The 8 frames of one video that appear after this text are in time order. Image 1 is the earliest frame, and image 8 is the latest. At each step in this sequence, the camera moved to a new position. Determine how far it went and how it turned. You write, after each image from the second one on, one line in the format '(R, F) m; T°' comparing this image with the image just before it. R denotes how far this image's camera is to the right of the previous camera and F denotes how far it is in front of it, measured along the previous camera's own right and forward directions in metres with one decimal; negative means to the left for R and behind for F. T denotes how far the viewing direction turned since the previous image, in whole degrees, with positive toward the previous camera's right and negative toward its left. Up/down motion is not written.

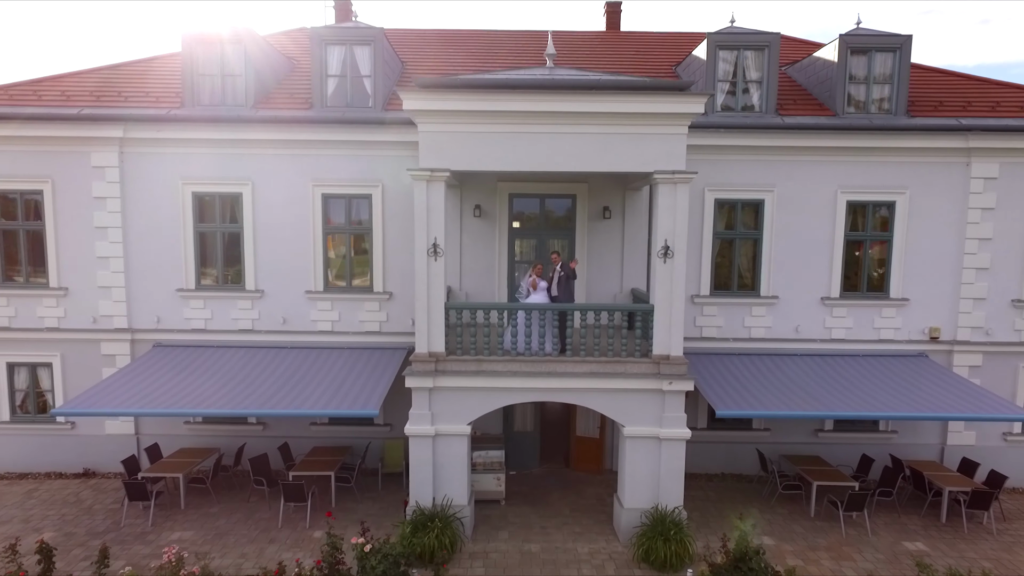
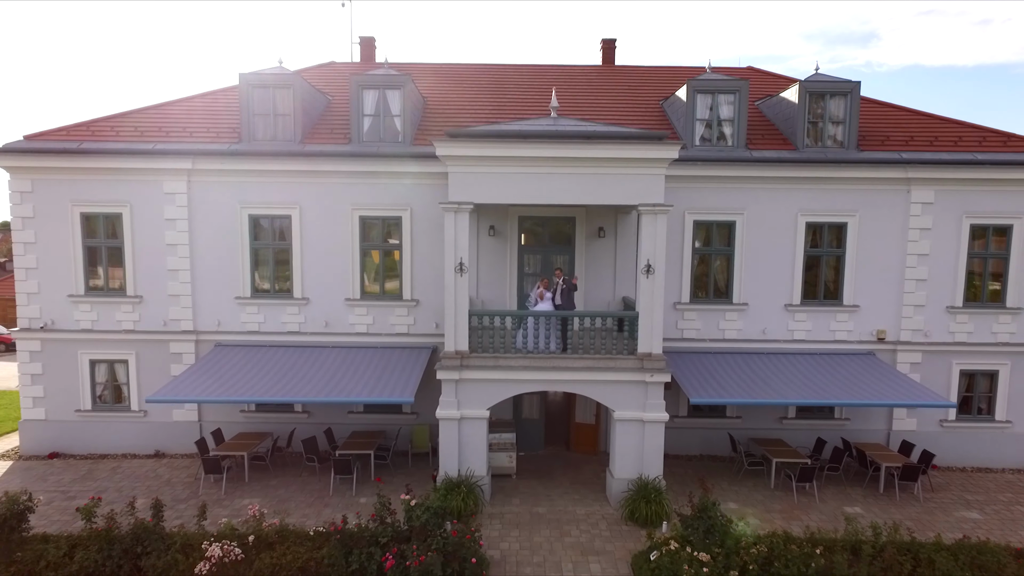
(-0.1, -1.9) m; 0°
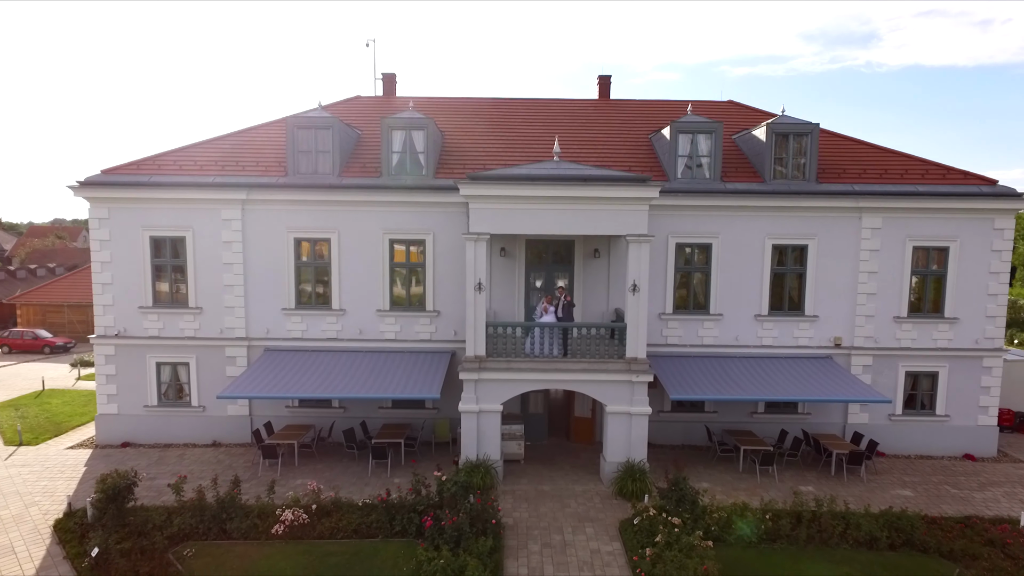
(-0.1, -2.1) m; 0°
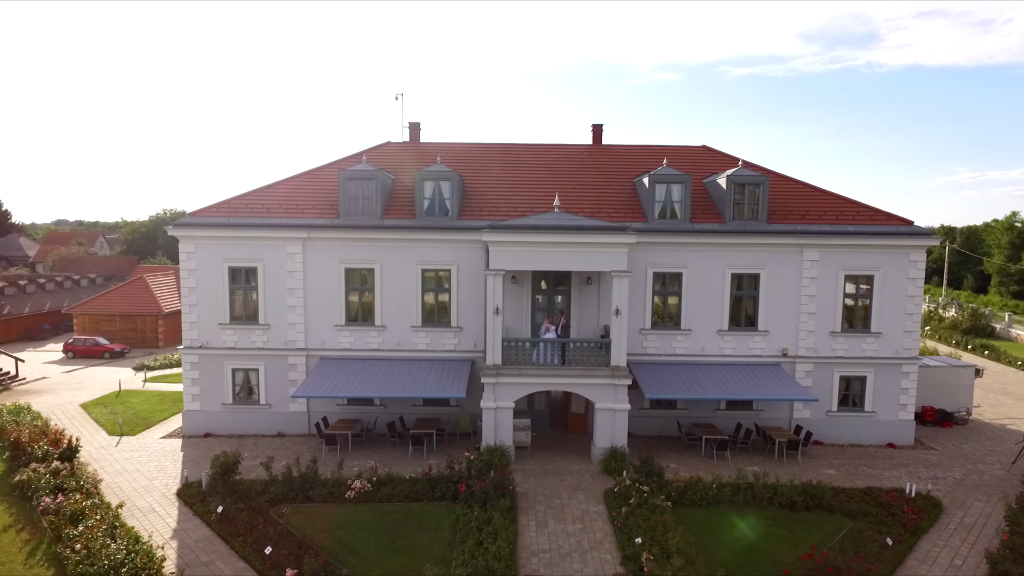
(-0.2, -3.5) m; 0°
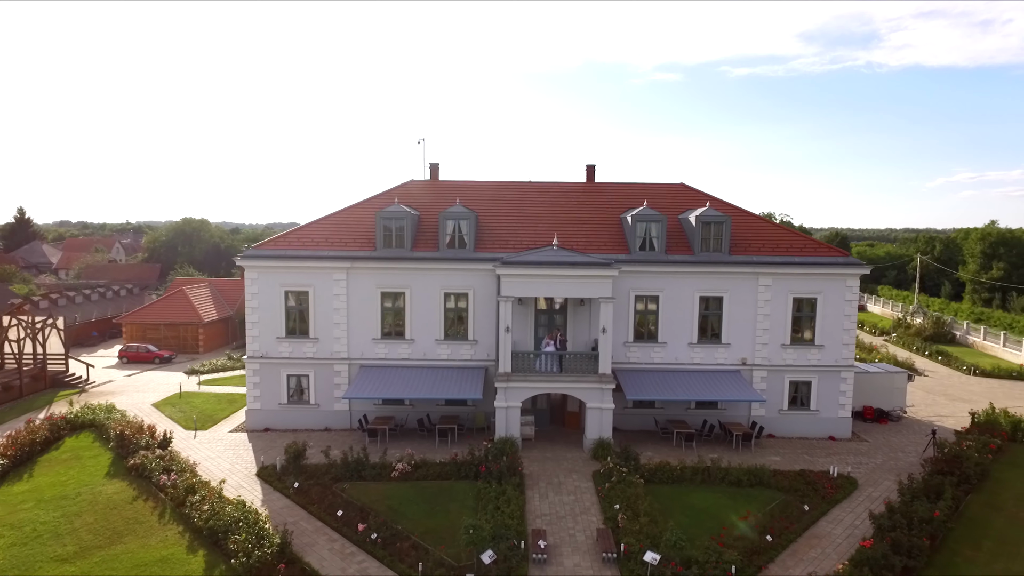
(-0.2, -3.9) m; 0°
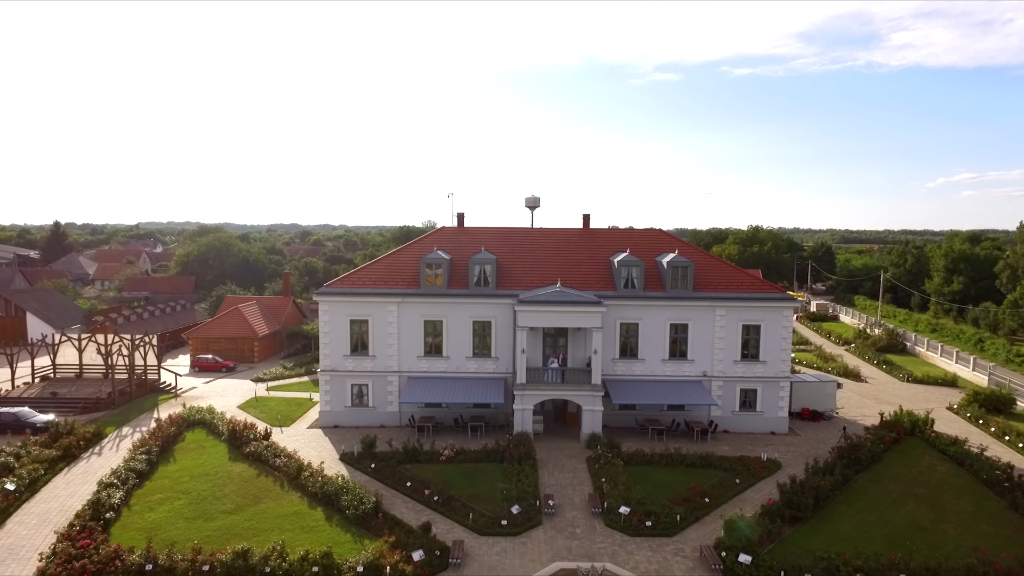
(-0.5, -6.6) m; 0°
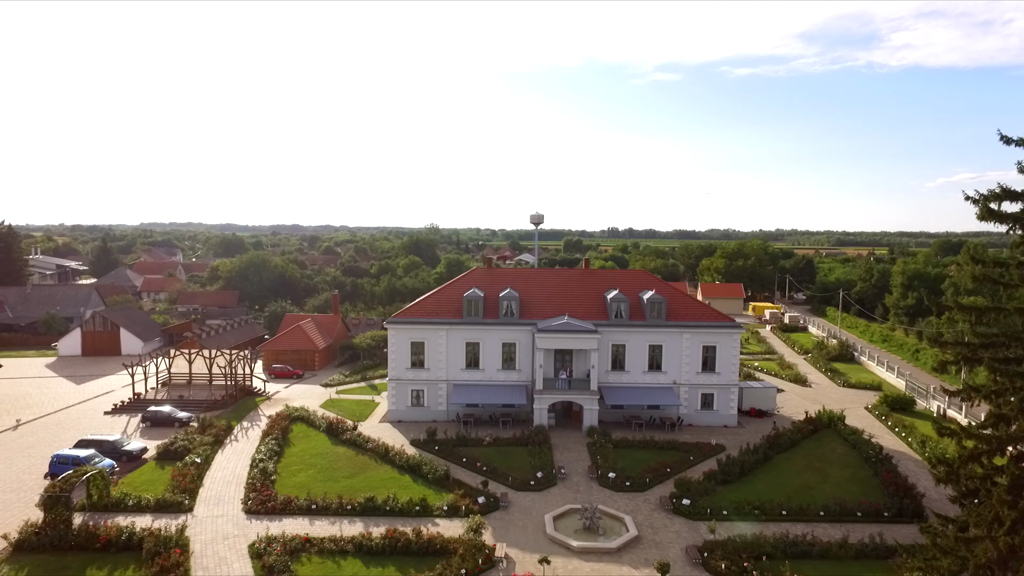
(-0.9, -9.9) m; 0°
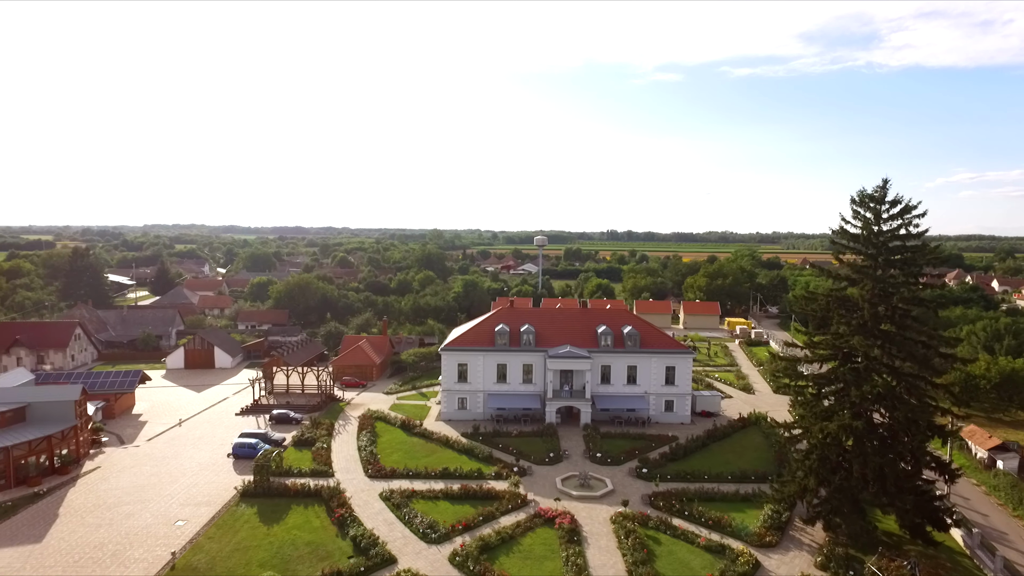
(-1.2, -15.5) m; 0°
